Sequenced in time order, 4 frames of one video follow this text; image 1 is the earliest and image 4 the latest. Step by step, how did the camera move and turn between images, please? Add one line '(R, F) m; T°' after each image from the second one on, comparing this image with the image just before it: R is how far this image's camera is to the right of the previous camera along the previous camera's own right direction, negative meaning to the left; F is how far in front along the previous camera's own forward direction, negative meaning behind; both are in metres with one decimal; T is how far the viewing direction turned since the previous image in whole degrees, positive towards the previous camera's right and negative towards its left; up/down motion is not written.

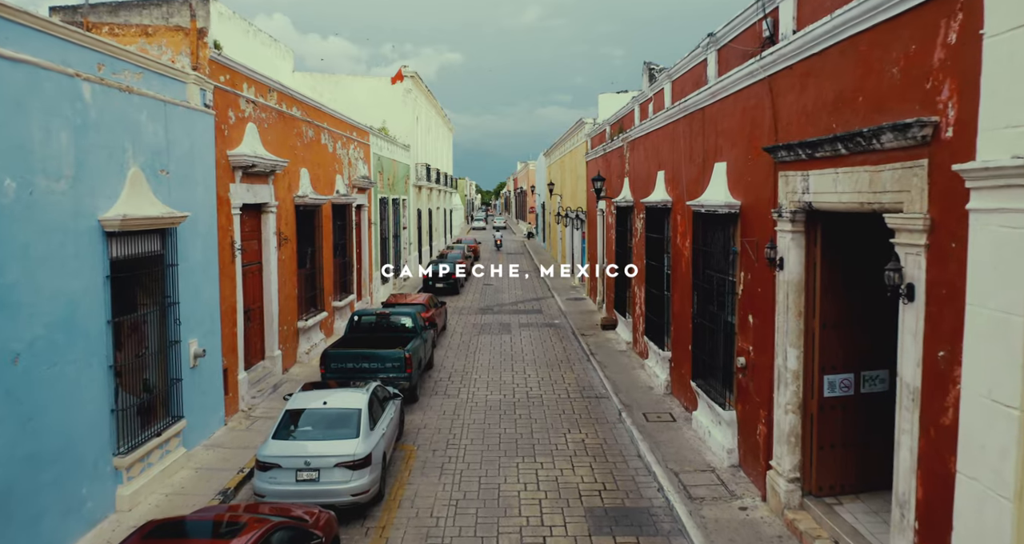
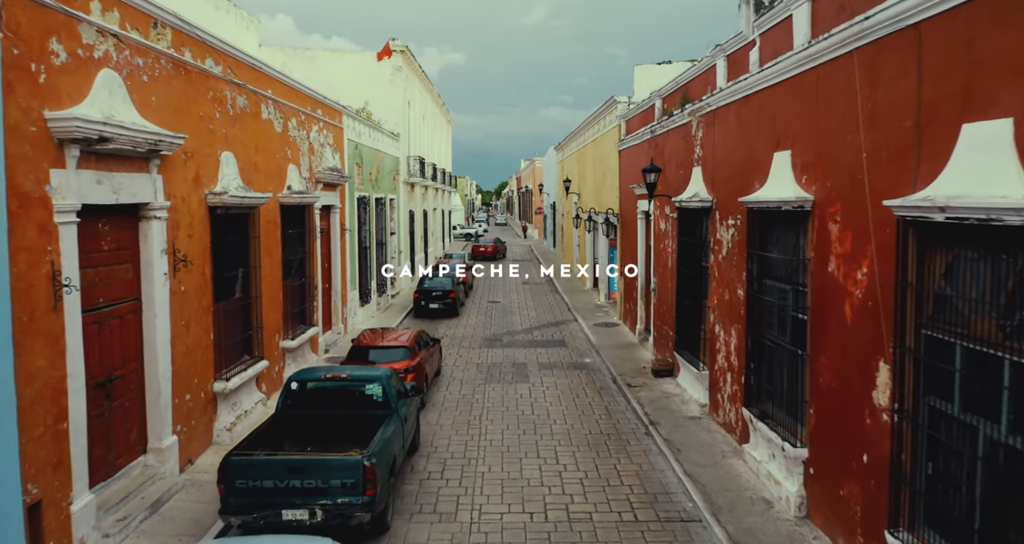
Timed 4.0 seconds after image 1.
(-0.3, +4.4) m; 0°
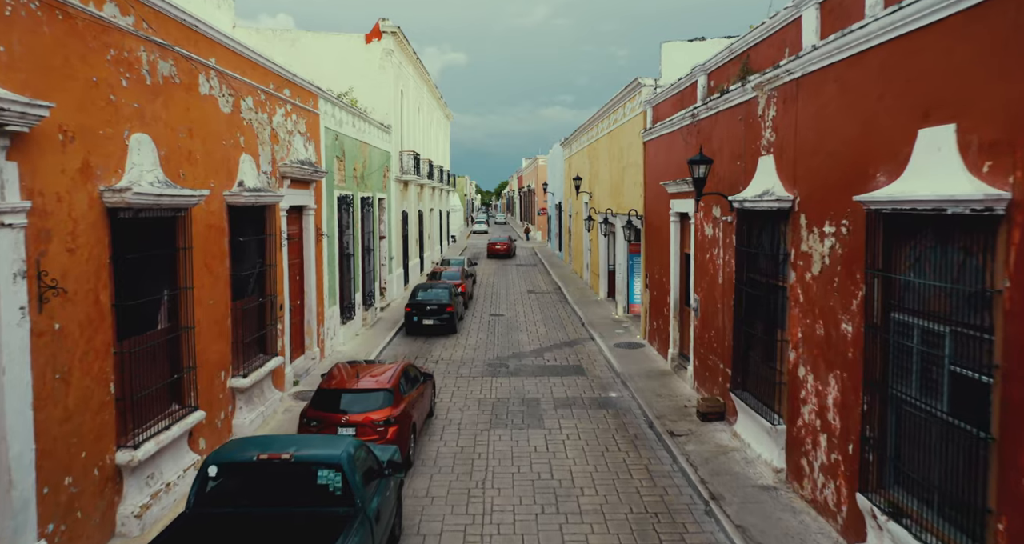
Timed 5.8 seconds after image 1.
(-0.2, +2.4) m; 0°
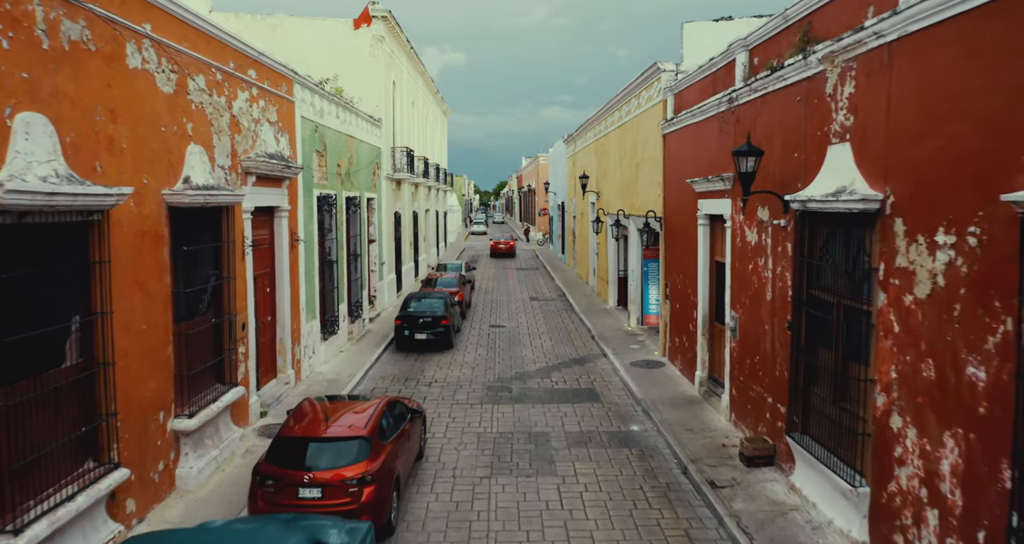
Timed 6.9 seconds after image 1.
(-0.1, +1.6) m; 0°
